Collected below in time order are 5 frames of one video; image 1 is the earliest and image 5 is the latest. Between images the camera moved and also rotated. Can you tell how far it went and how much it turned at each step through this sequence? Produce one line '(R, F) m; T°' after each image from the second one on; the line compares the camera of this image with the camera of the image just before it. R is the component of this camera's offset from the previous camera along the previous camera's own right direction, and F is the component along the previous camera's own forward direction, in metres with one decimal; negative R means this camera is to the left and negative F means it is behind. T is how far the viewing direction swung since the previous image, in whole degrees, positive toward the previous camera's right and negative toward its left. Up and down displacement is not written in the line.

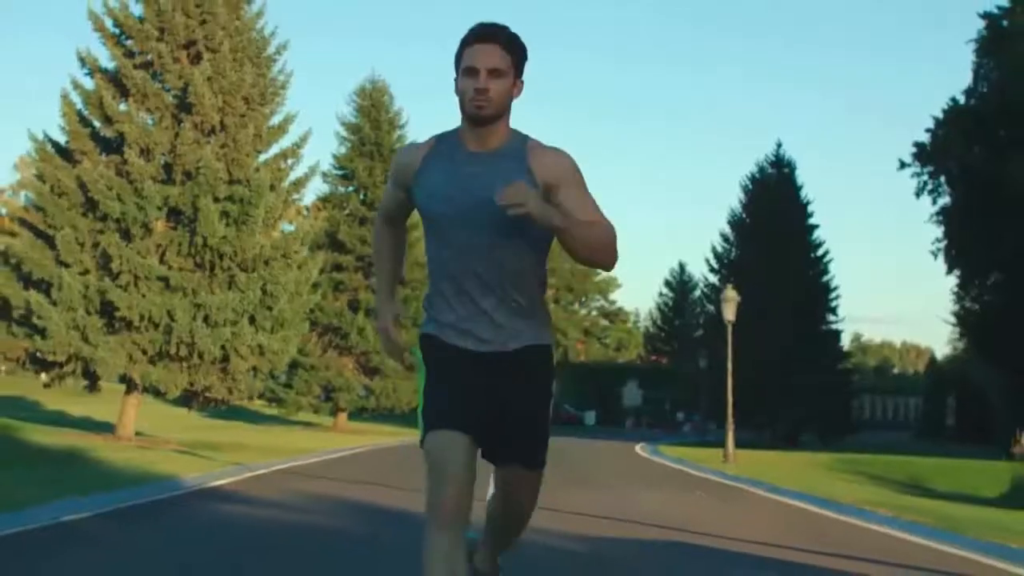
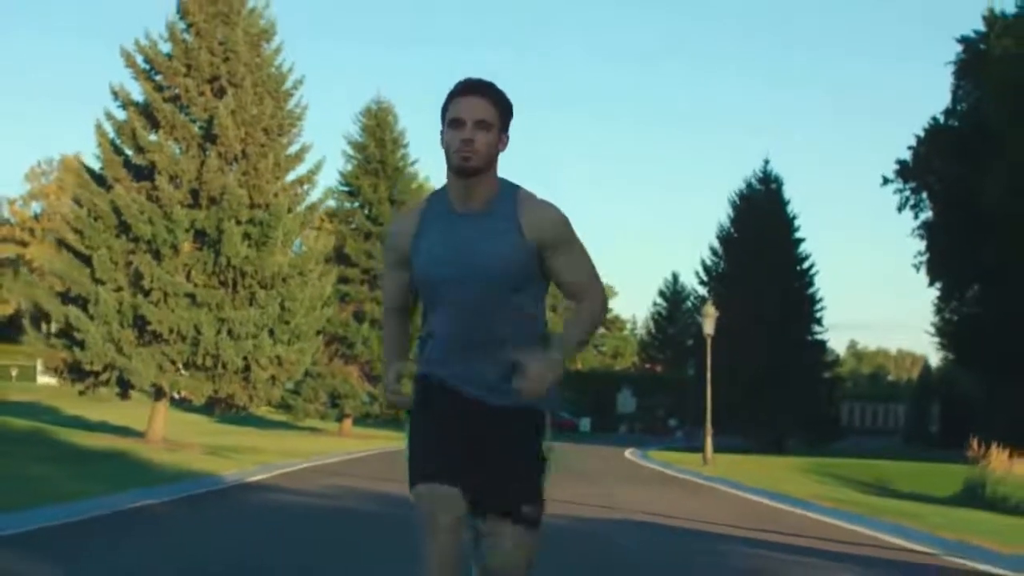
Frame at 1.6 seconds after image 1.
(0.0, -2.2) m; 0°
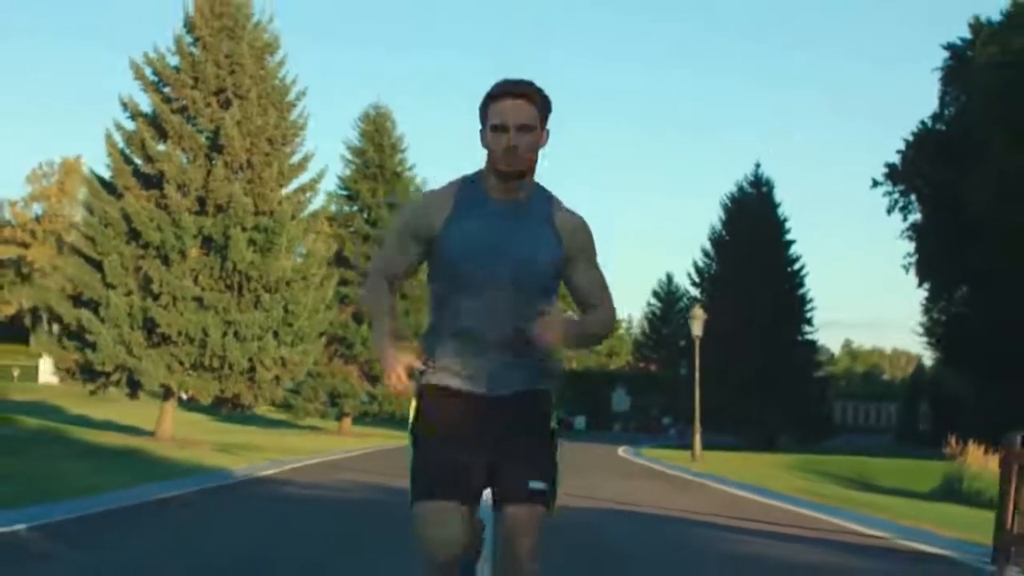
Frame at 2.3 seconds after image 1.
(0.0, -1.0) m; 0°
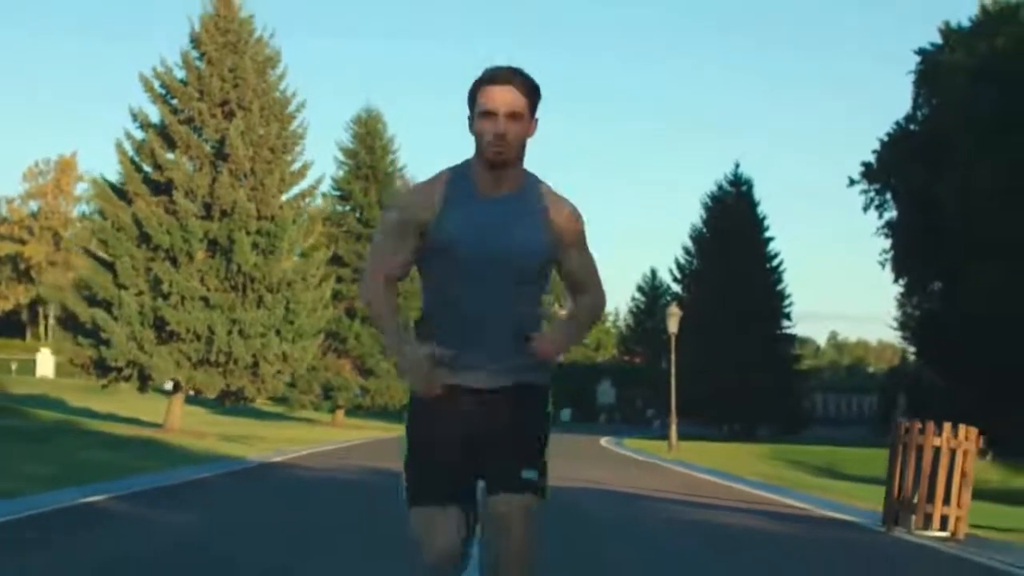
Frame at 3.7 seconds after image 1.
(0.0, -1.8) m; 0°
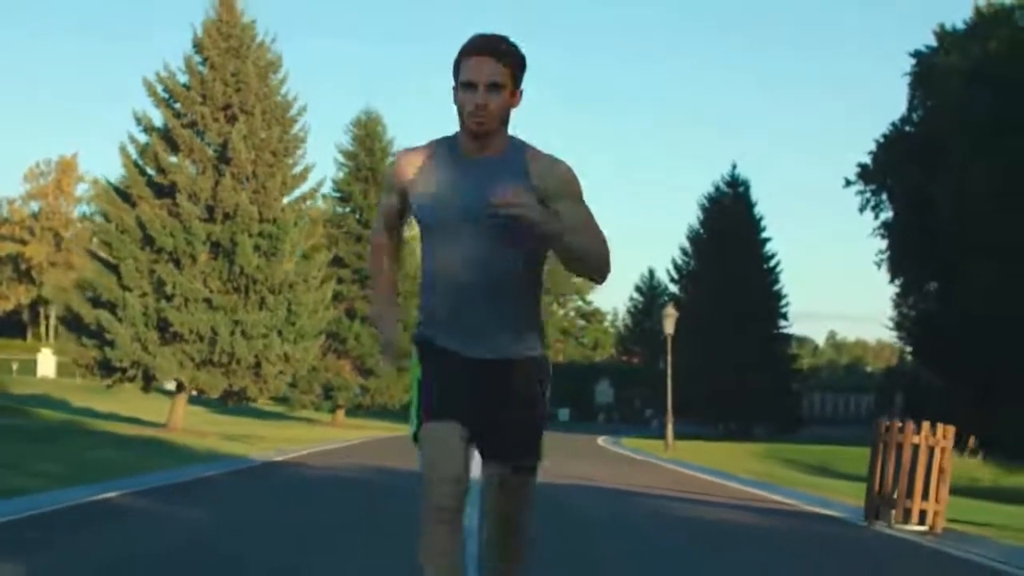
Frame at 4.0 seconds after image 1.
(0.0, -0.4) m; 0°
